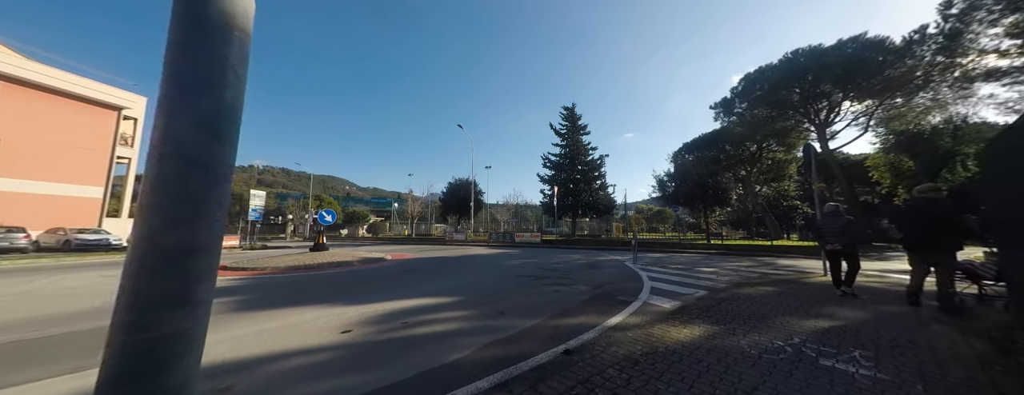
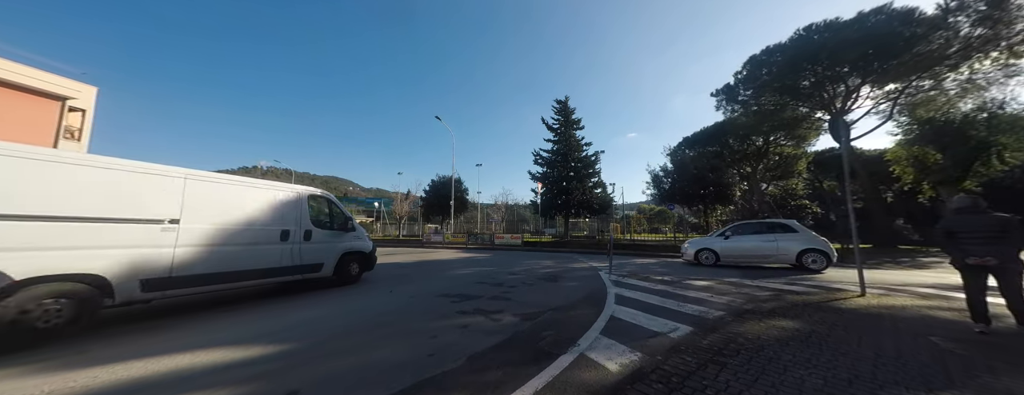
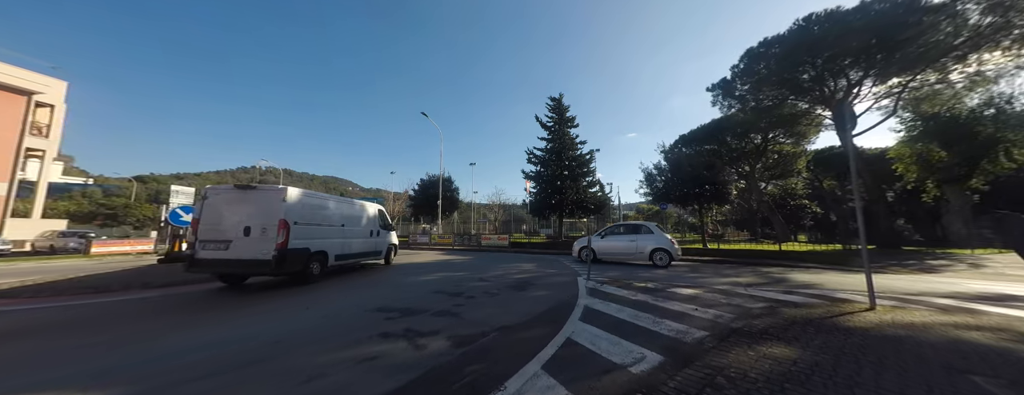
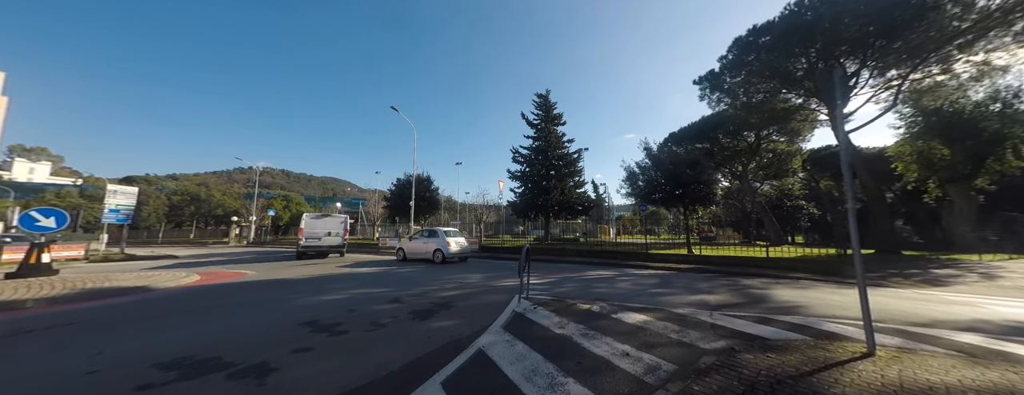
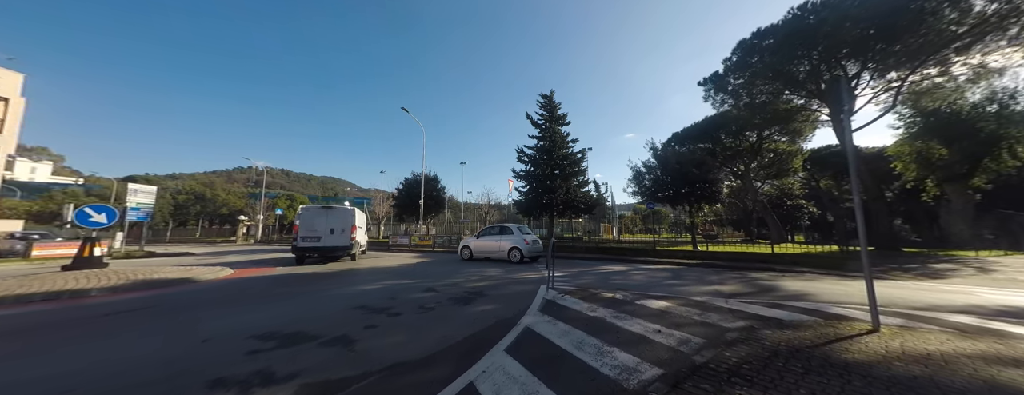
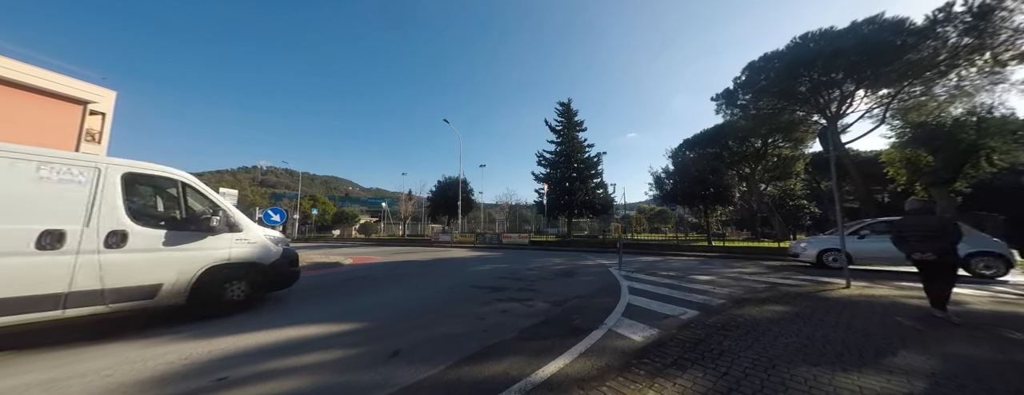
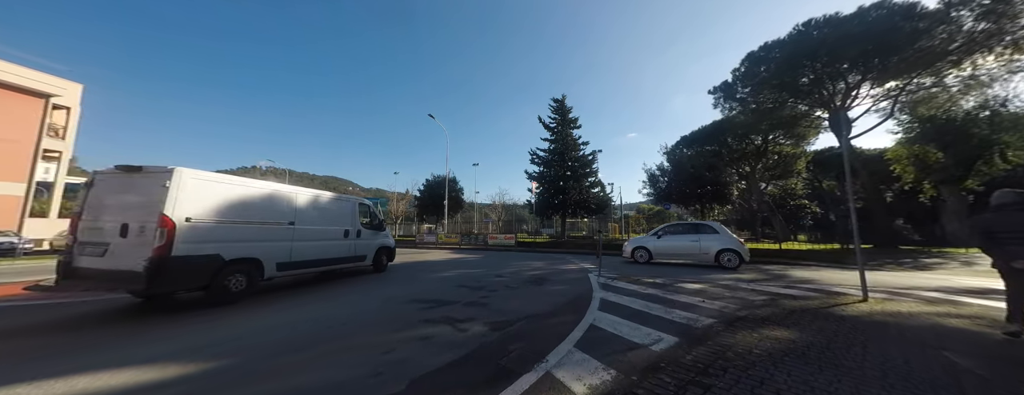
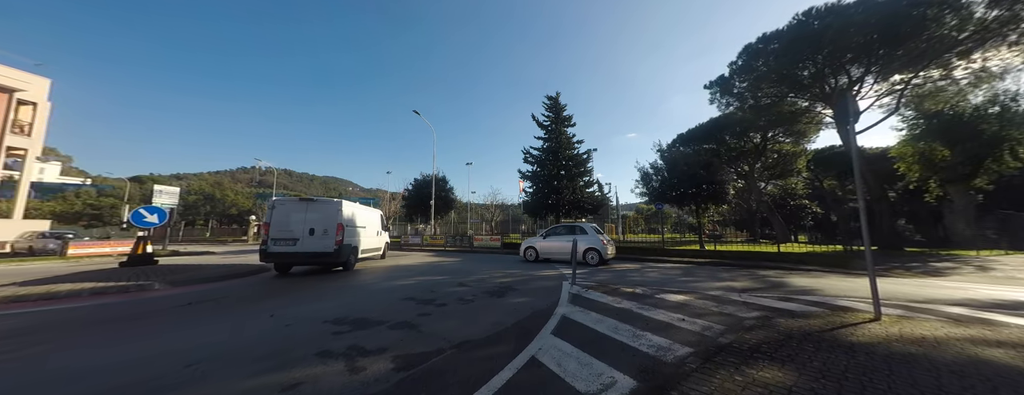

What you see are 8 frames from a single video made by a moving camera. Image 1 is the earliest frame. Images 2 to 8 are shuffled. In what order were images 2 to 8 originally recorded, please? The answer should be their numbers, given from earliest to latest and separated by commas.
6, 2, 7, 3, 8, 5, 4
